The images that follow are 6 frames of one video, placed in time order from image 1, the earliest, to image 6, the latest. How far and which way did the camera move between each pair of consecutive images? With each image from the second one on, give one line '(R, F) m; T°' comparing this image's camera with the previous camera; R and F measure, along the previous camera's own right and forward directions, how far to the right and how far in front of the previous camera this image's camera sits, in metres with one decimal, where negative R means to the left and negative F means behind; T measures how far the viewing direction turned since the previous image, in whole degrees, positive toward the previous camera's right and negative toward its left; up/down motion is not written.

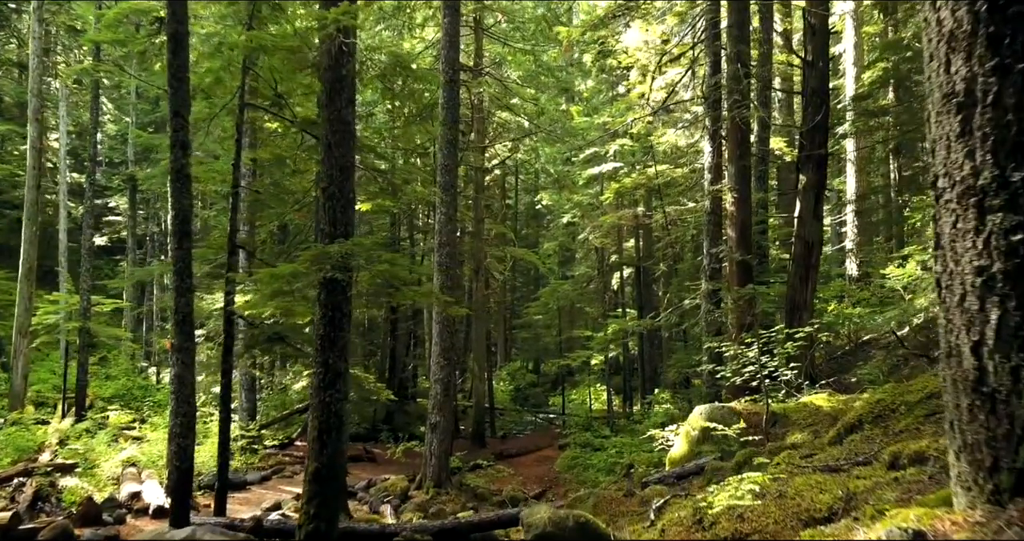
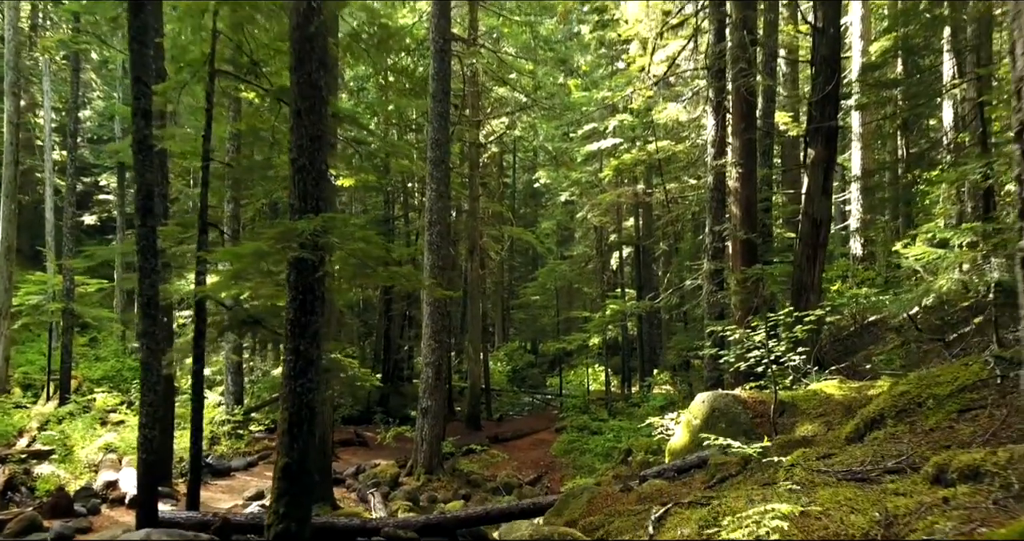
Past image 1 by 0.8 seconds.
(+0.1, +0.5) m; 0°
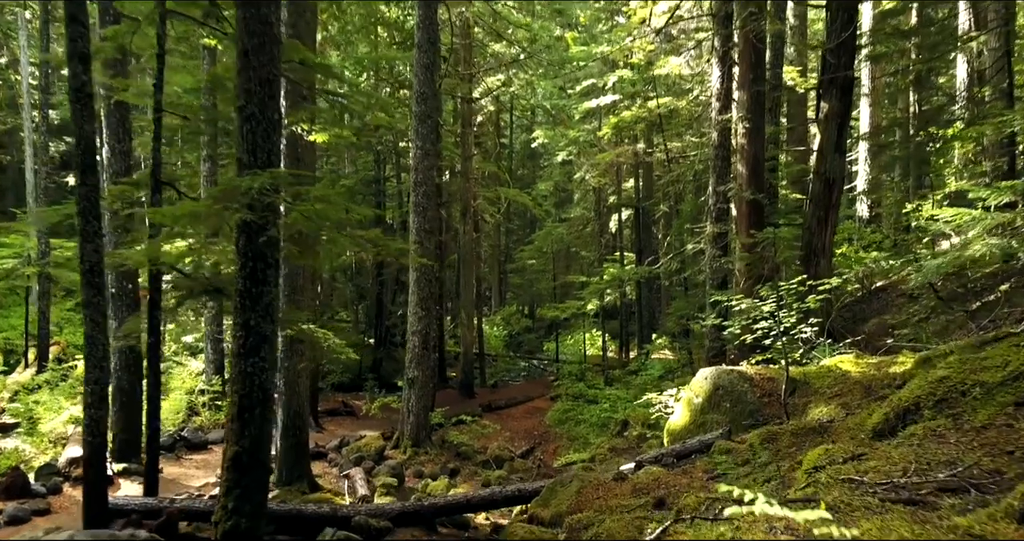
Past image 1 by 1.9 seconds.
(+0.1, +0.7) m; 0°
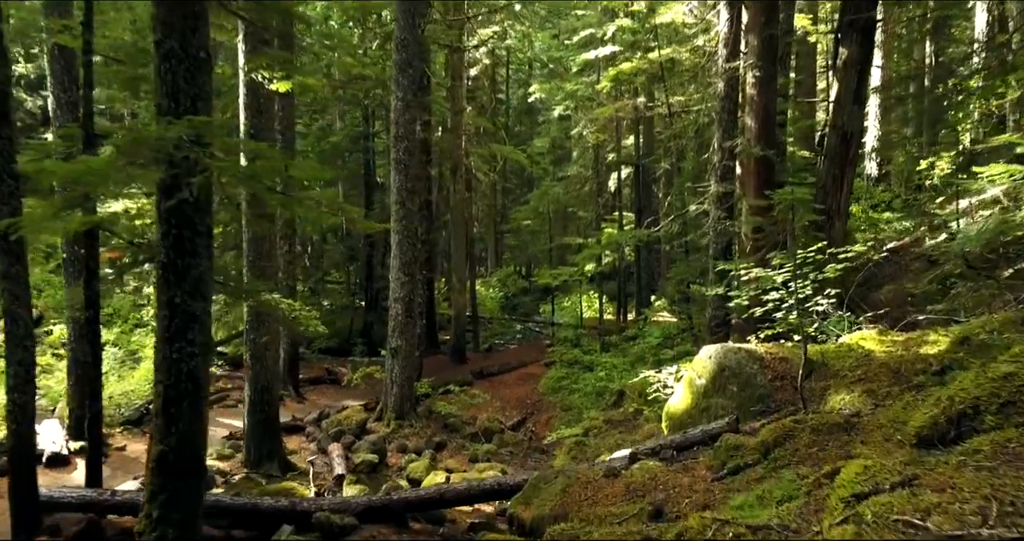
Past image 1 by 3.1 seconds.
(+0.2, +0.8) m; 0°
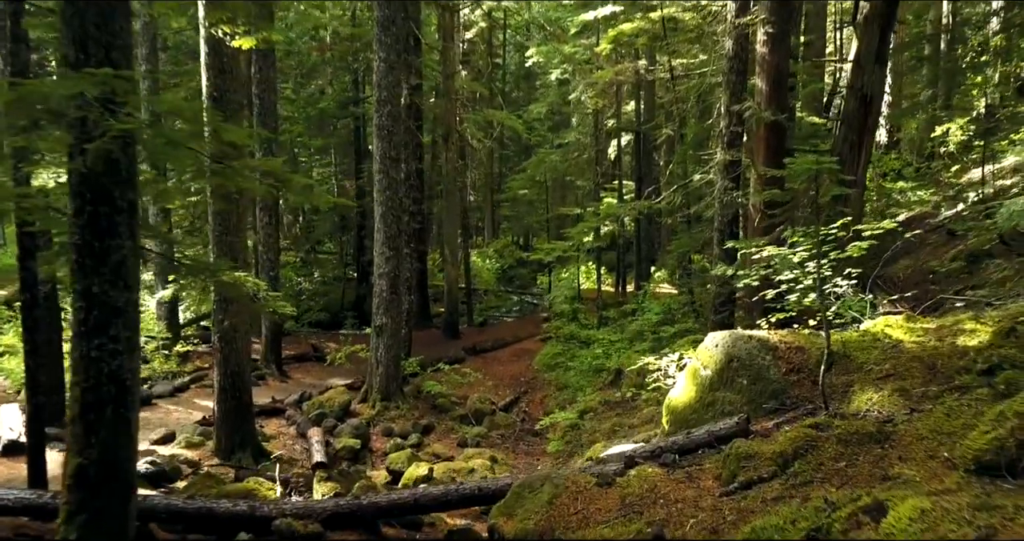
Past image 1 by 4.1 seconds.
(+0.1, +0.7) m; 0°
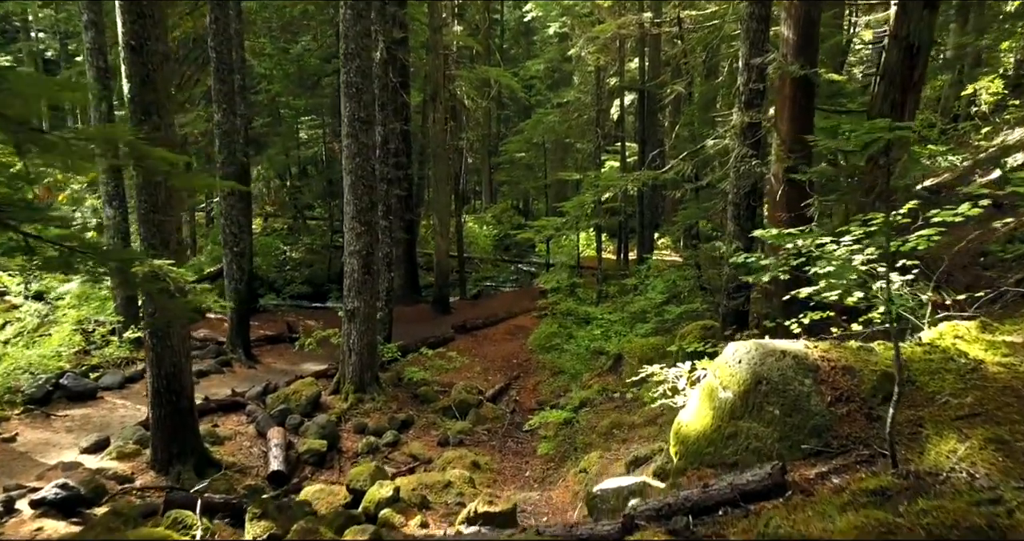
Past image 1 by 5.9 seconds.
(+0.2, +1.2) m; 0°
